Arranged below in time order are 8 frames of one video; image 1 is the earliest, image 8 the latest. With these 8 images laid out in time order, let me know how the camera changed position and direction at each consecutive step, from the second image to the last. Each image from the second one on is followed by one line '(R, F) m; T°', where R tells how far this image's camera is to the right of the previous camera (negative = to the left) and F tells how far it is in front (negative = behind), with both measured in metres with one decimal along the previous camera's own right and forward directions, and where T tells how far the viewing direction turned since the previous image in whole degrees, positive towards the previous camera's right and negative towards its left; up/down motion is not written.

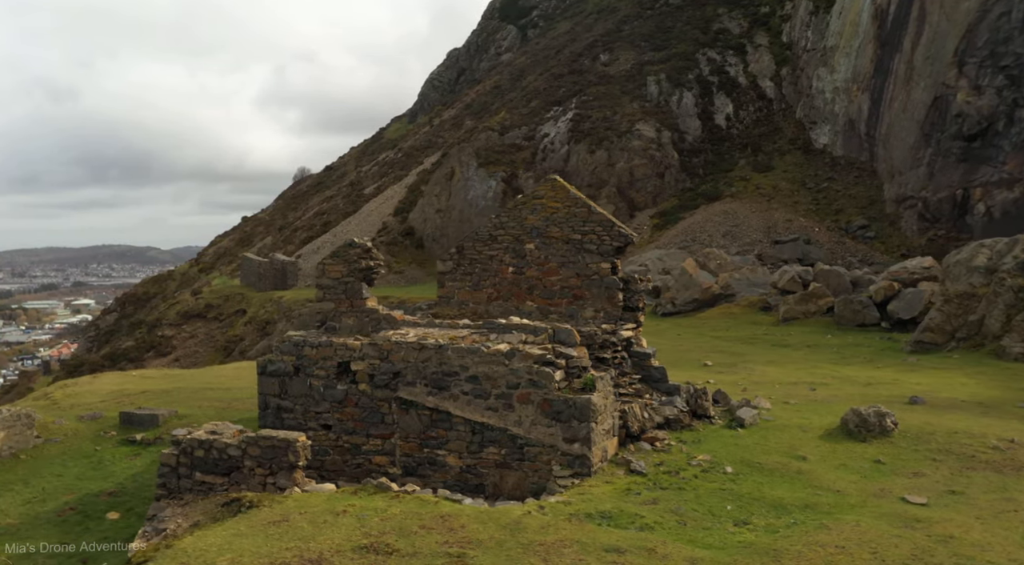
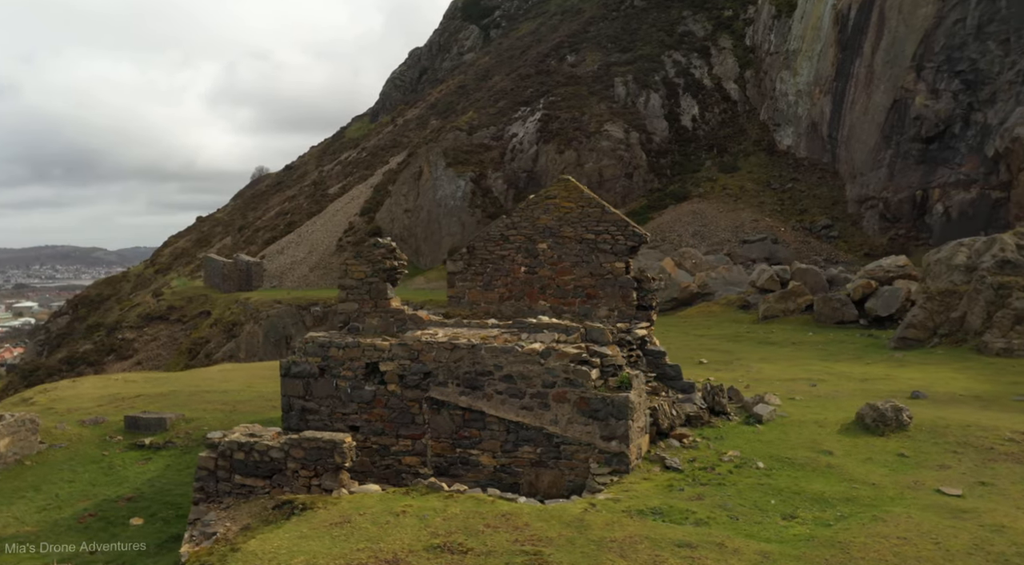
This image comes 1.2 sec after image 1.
(-0.8, 0.0) m; +3°
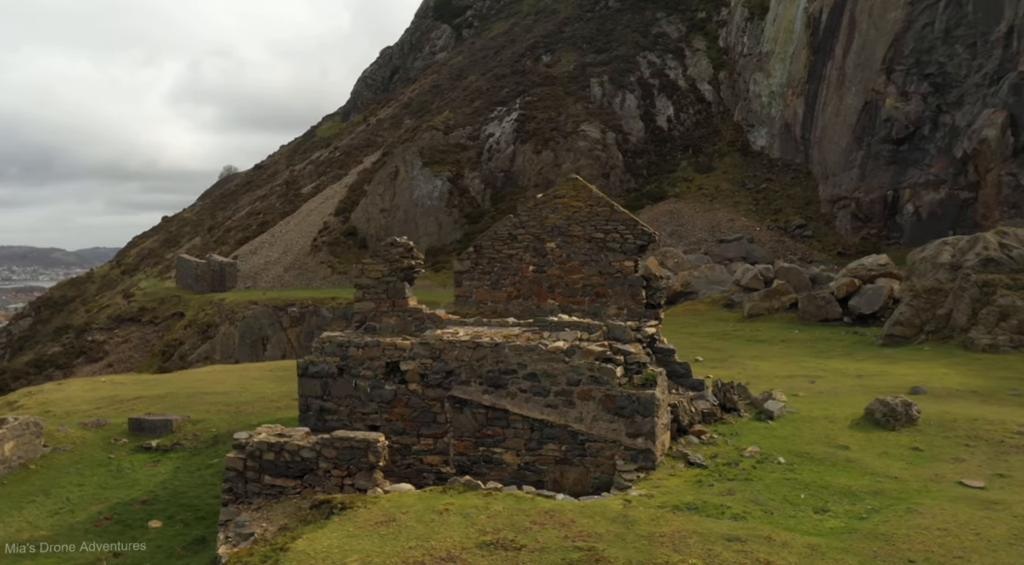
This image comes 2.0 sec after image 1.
(-0.6, 0.0) m; +2°
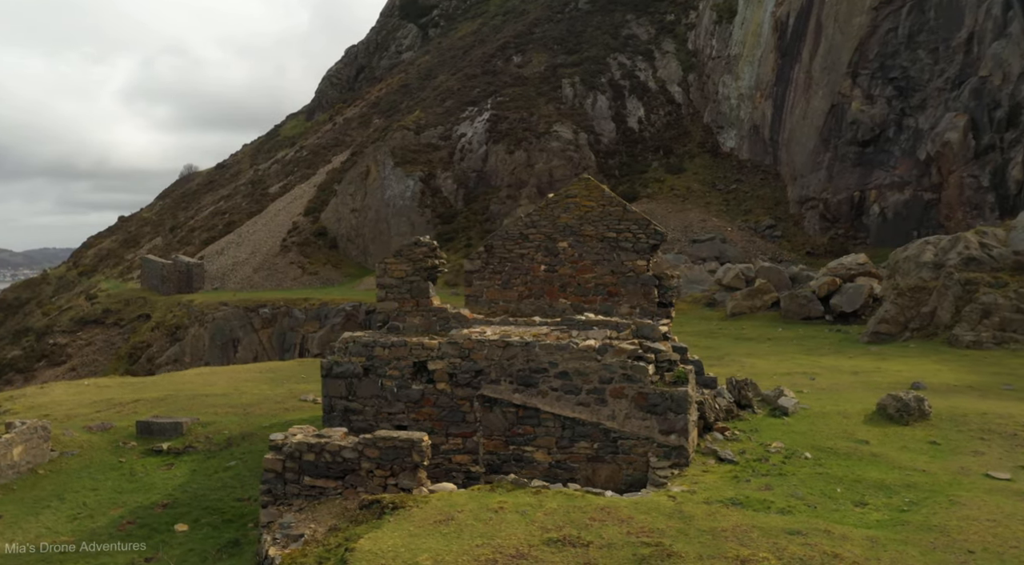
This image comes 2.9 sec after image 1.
(-0.7, 0.0) m; +3°
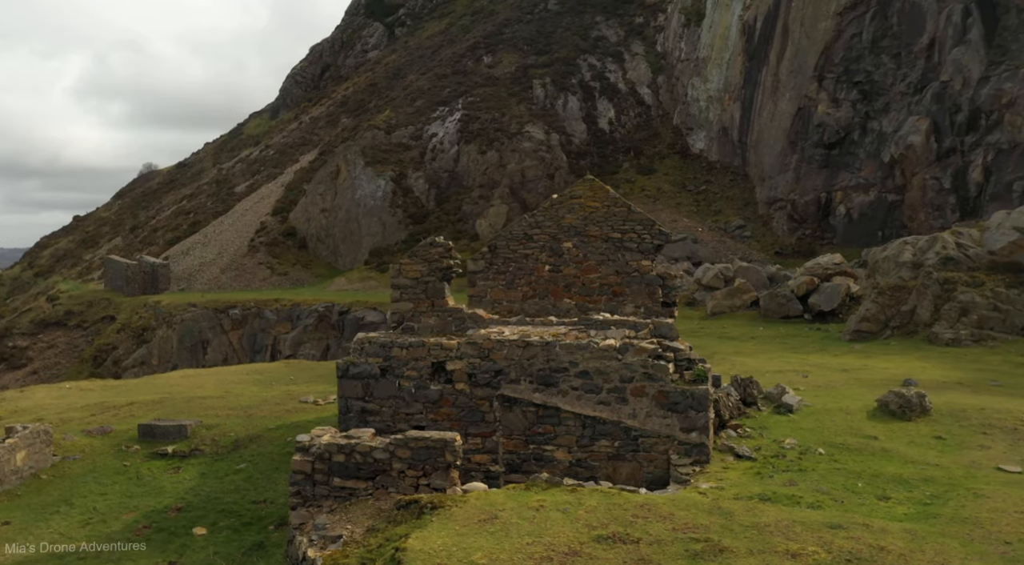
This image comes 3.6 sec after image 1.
(-0.6, 0.0) m; +3°
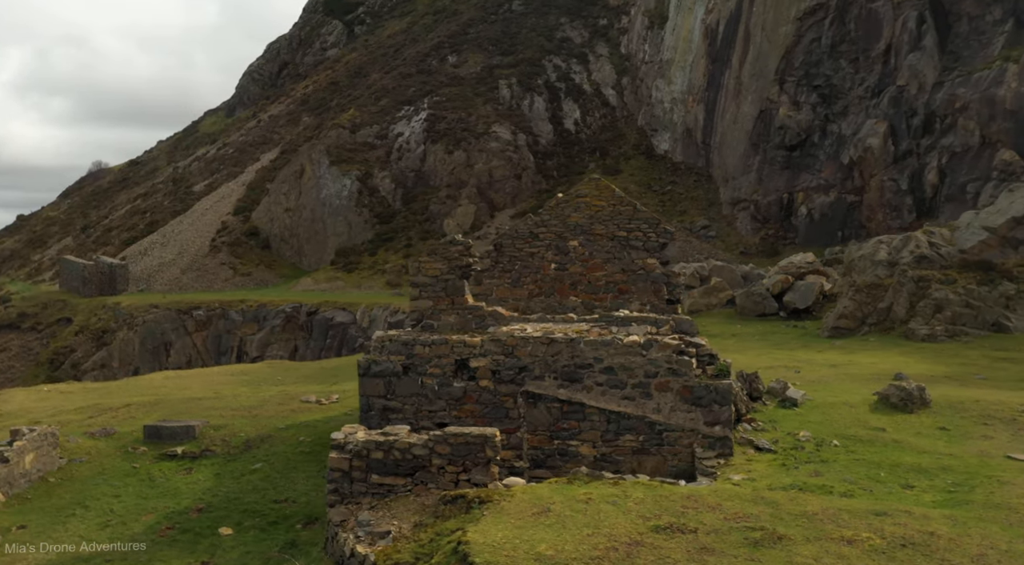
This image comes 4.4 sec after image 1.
(-0.8, -0.1) m; +3°
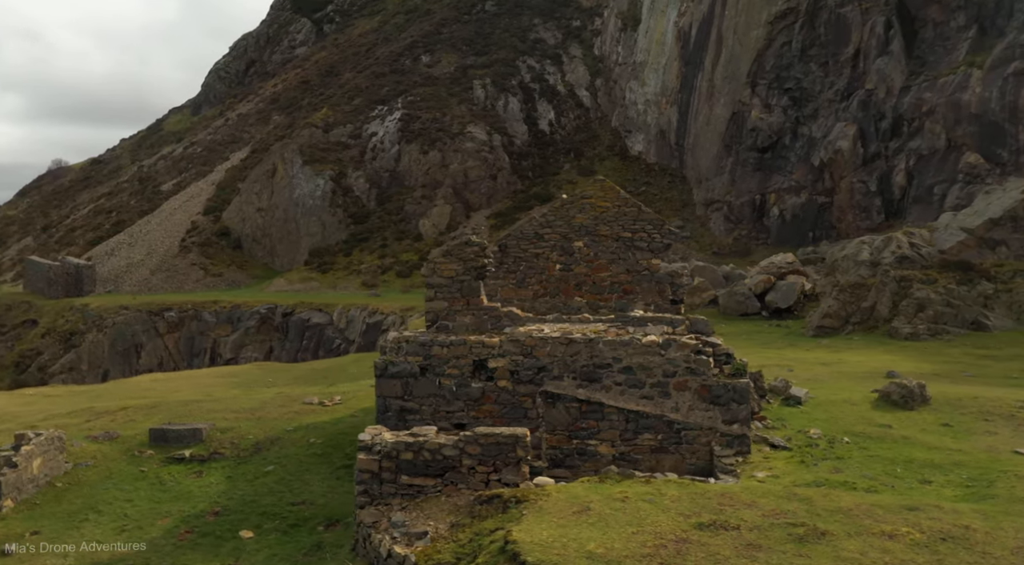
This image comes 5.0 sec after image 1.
(-0.6, 0.0) m; +2°
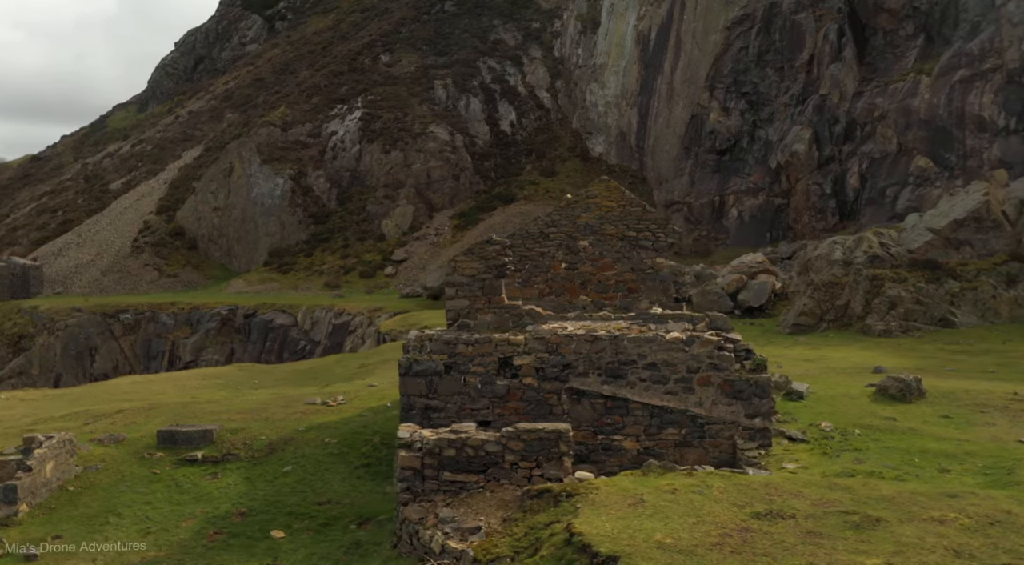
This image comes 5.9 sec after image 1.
(-0.9, -0.1) m; +3°
